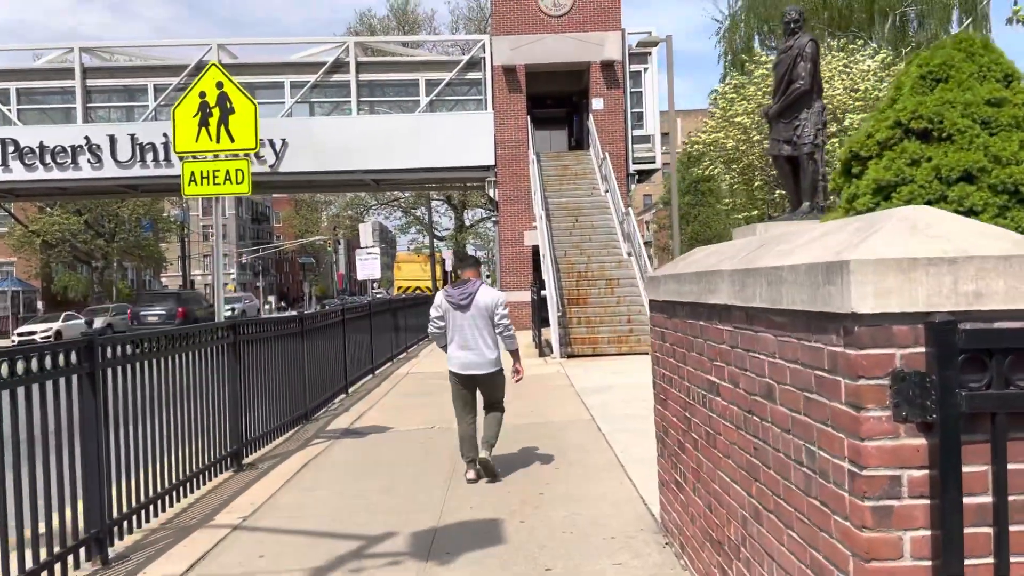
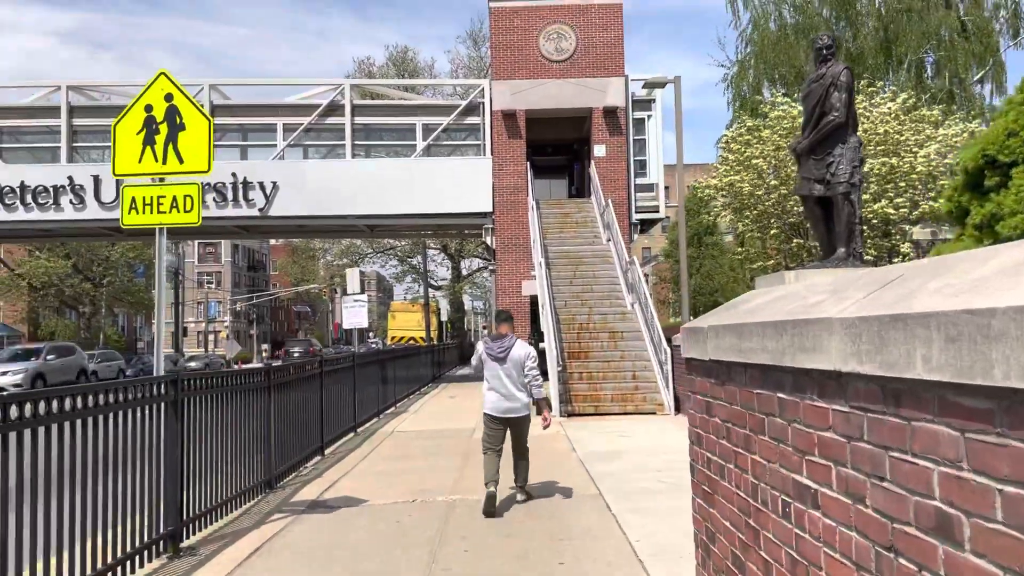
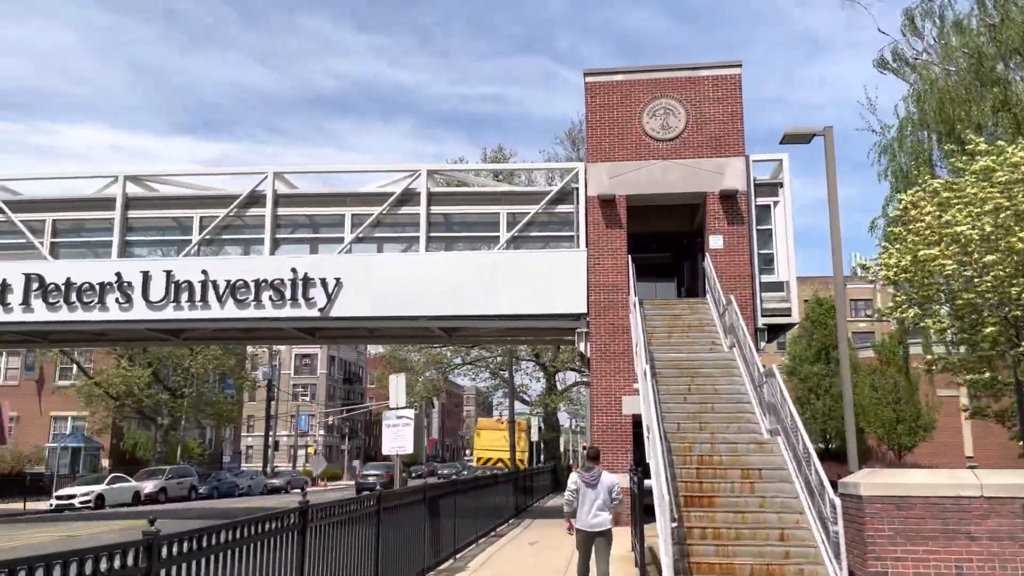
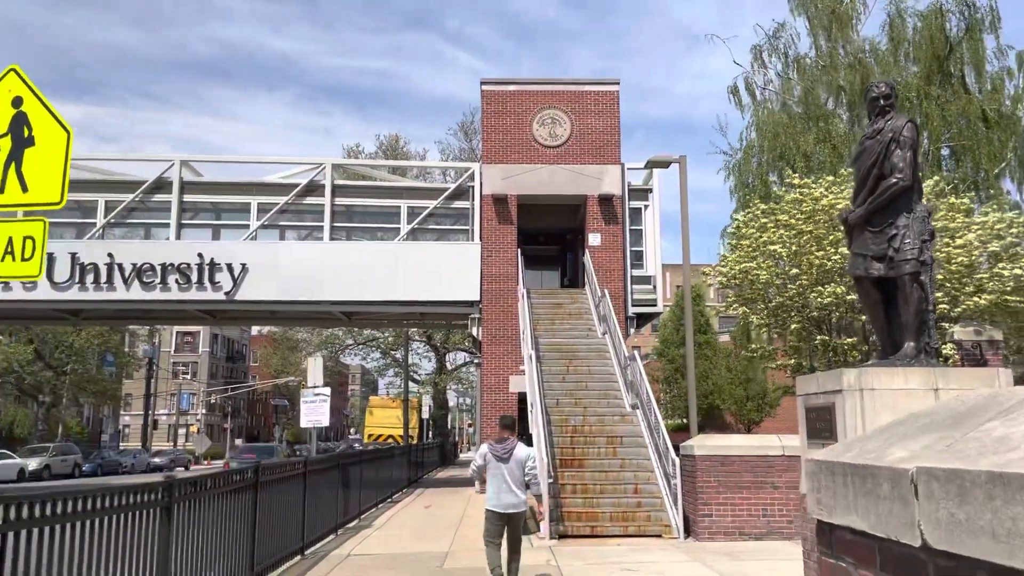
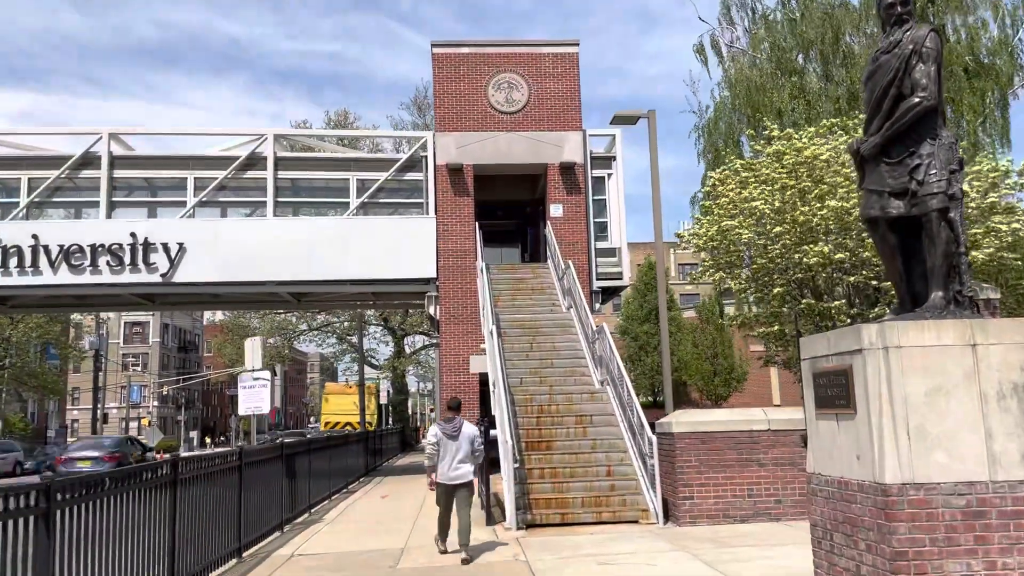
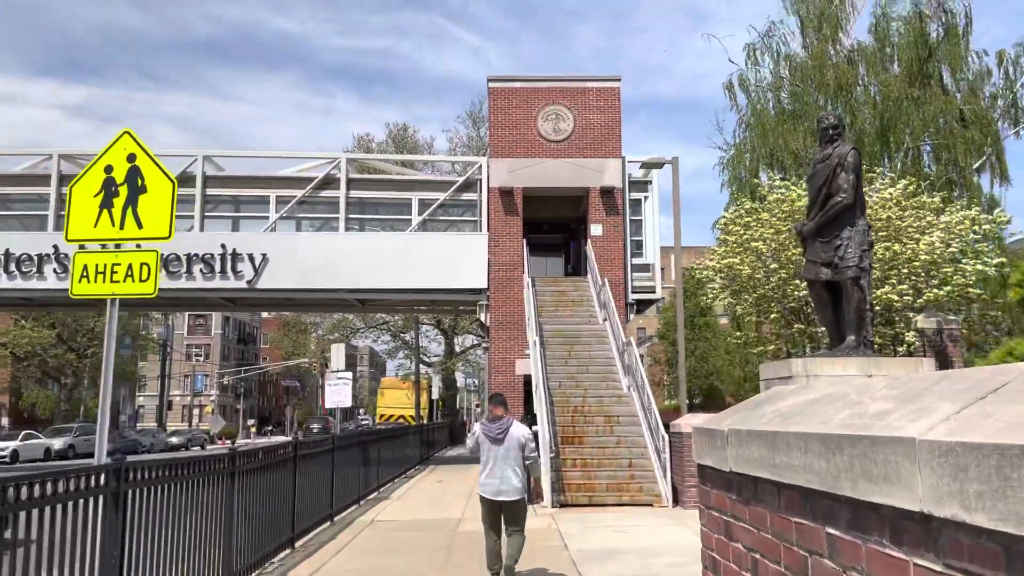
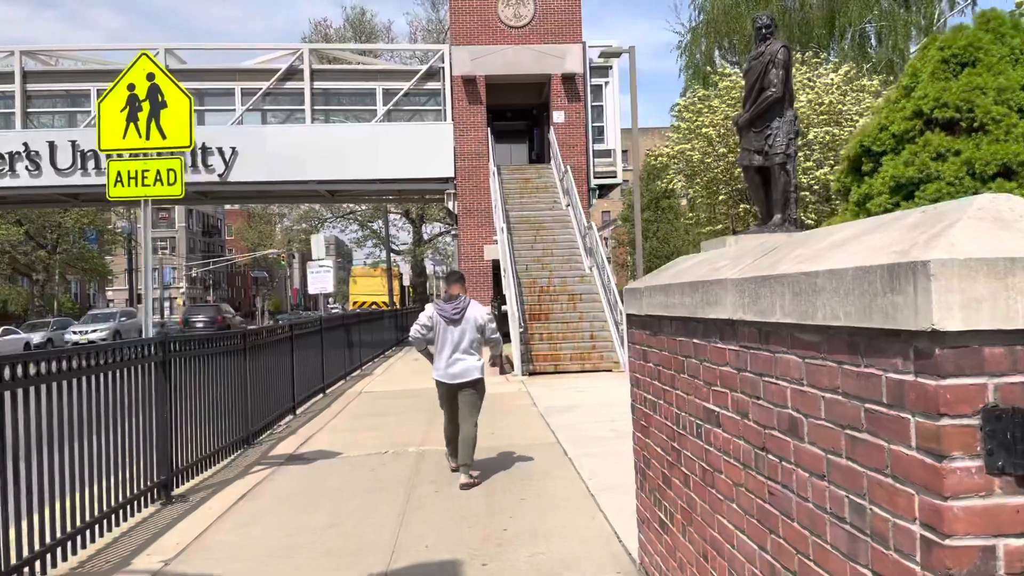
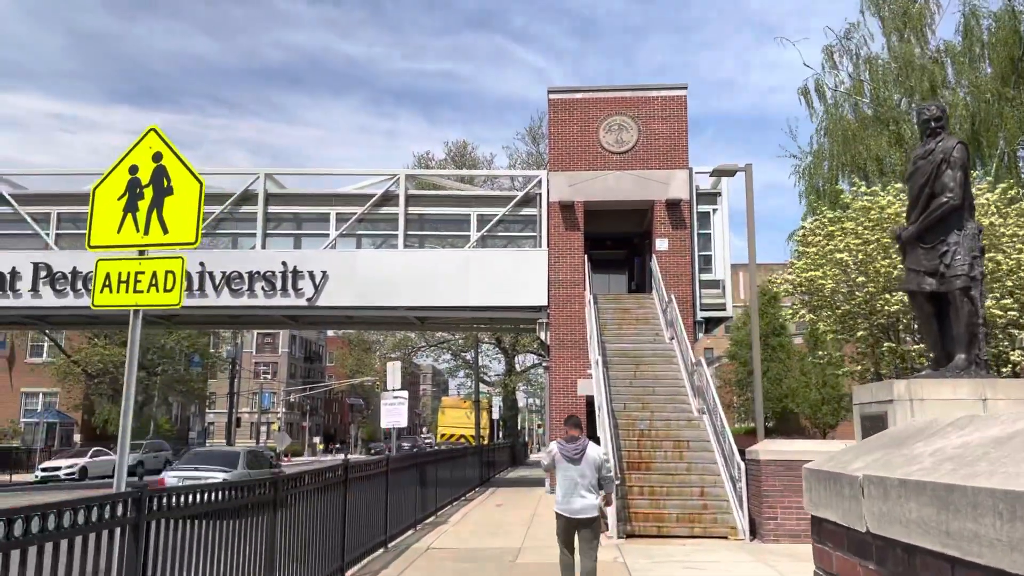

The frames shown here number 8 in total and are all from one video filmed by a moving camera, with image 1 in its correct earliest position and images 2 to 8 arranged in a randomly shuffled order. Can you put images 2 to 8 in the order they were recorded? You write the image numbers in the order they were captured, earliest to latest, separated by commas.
7, 2, 6, 8, 4, 5, 3
